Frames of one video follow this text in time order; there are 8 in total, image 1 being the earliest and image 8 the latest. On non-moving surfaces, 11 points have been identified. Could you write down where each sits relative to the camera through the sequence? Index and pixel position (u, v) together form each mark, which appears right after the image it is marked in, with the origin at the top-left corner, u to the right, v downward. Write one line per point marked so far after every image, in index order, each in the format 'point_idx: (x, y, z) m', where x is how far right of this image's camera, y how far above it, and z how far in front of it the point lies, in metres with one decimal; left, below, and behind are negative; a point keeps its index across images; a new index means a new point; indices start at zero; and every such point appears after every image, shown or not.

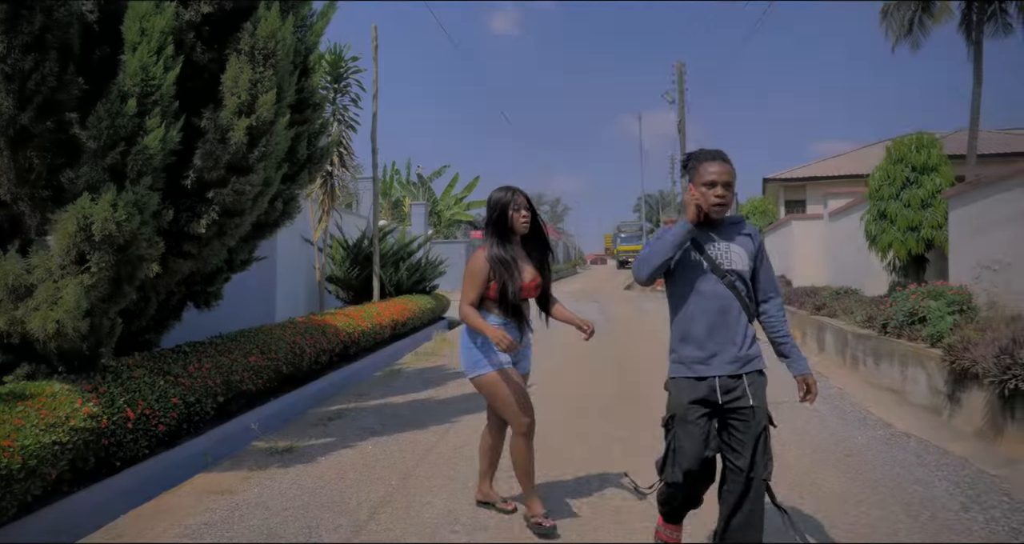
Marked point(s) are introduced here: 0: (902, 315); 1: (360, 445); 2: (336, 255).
0: (+4.9, -0.5, +8.3) m
1: (-1.1, -1.2, +4.7) m
2: (-3.1, +0.3, +11.7) m
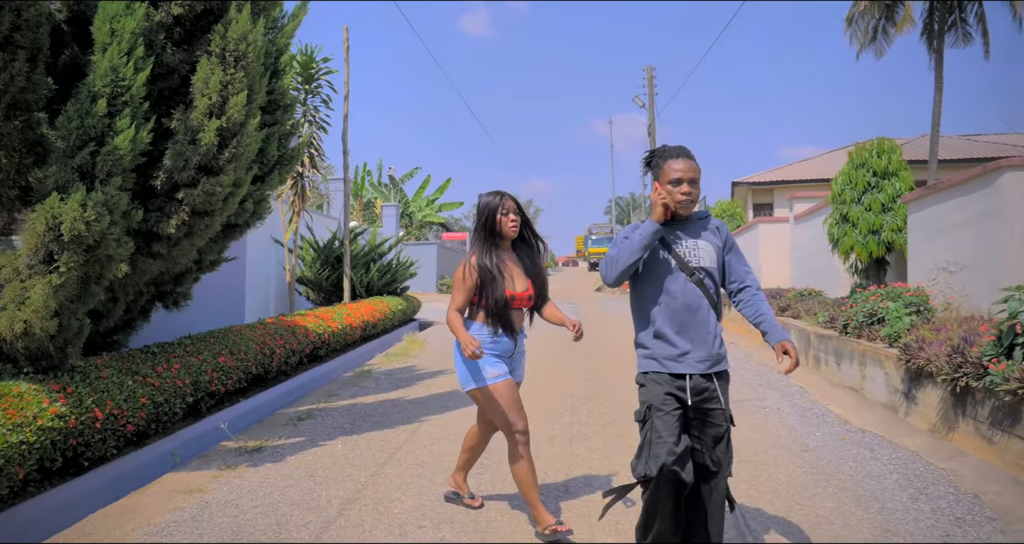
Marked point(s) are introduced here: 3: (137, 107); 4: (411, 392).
0: (+4.5, -0.6, +8.5) m
1: (-1.3, -1.2, +4.7) m
2: (-3.6, +0.3, +11.6) m
3: (-2.2, +1.0, +3.9) m
4: (-1.0, -1.2, +6.5) m
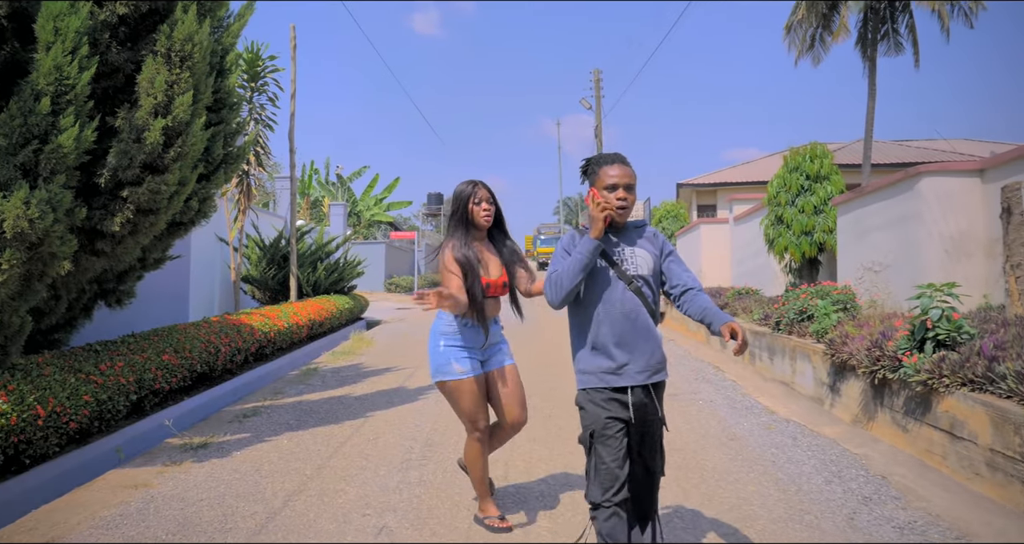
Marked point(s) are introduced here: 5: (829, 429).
0: (+3.9, -0.6, +9.0) m
1: (-1.7, -1.2, +4.8) m
2: (-4.5, +0.3, +11.5) m
3: (-2.5, +1.0, +3.9) m
4: (-1.6, -1.2, +6.6) m
5: (+3.0, -1.5, +6.1) m
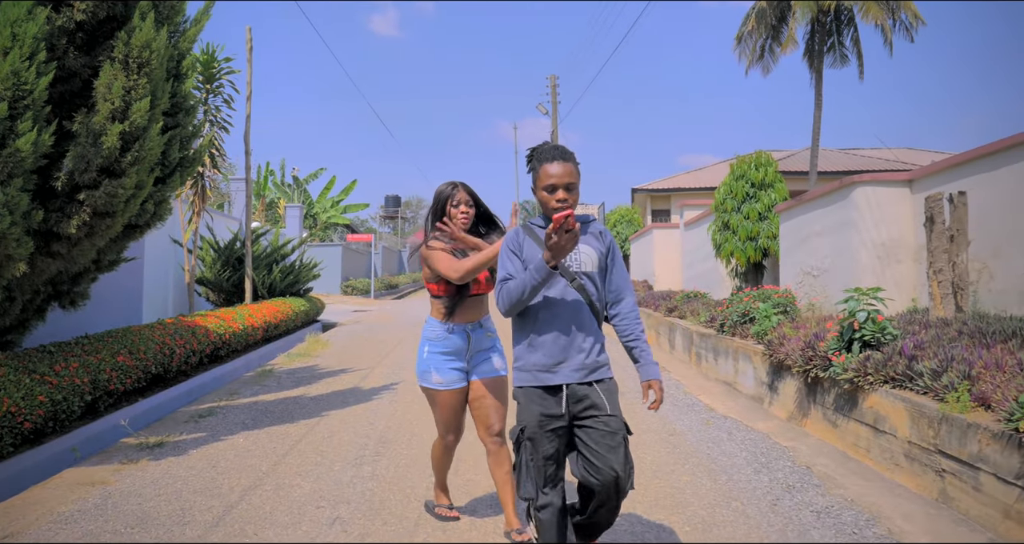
0: (+3.2, -0.6, +9.5) m
1: (-2.1, -1.2, +4.9) m
2: (-5.3, +0.3, +11.4) m
3: (-2.8, +1.0, +3.9) m
4: (-2.1, -1.2, +6.7) m
5: (+2.5, -1.5, +6.5) m
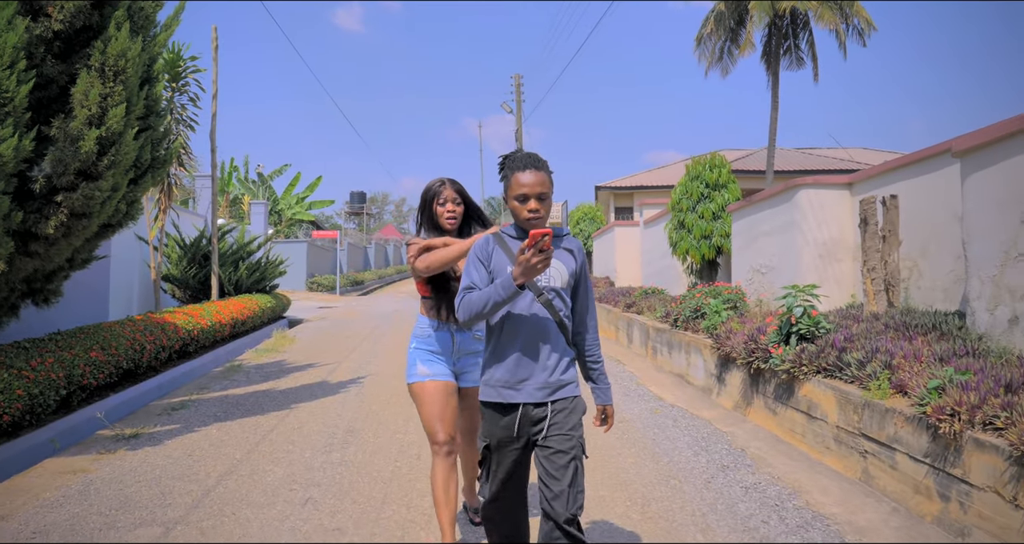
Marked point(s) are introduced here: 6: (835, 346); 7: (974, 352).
0: (+2.7, -0.6, +10.0) m
1: (-2.4, -1.2, +5.1) m
2: (-5.9, +0.3, +11.5) m
3: (-3.1, +1.0, +4.1) m
4: (-2.5, -1.2, +7.0) m
5: (+2.1, -1.5, +7.0) m
6: (+2.9, -0.7, +5.8) m
7: (+3.5, -0.6, +5.1) m
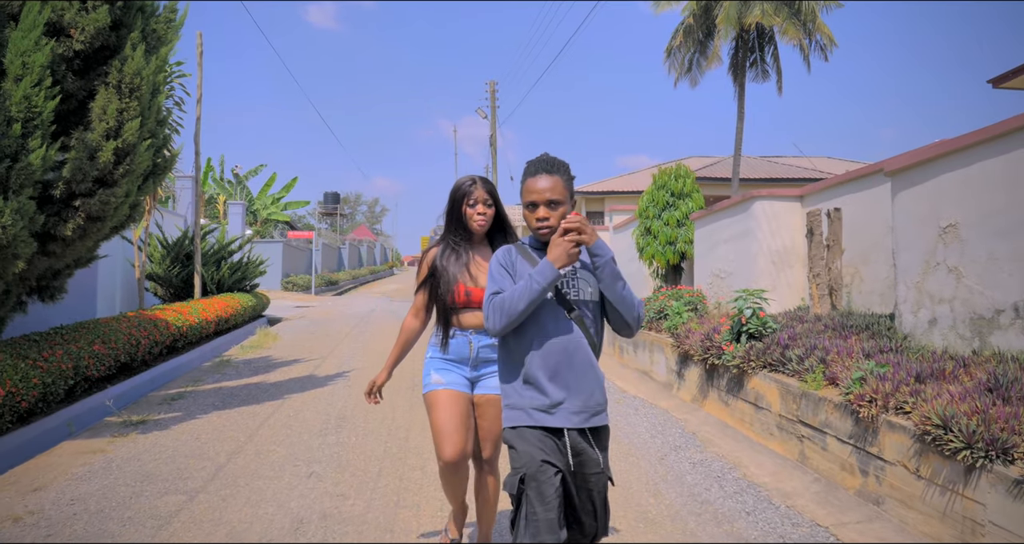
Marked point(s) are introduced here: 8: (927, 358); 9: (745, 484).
0: (+2.3, -0.6, +10.6) m
1: (-2.6, -1.2, +5.5) m
2: (-6.4, +0.4, +11.8) m
3: (-3.2, +1.0, +4.5) m
4: (-2.7, -1.2, +7.4) m
5: (+1.8, -1.5, +7.6) m
6: (+2.6, -0.7, +6.5) m
7: (+3.4, -0.7, +5.8) m
8: (+3.3, -0.7, +5.2) m
9: (+1.5, -1.3, +4.2) m
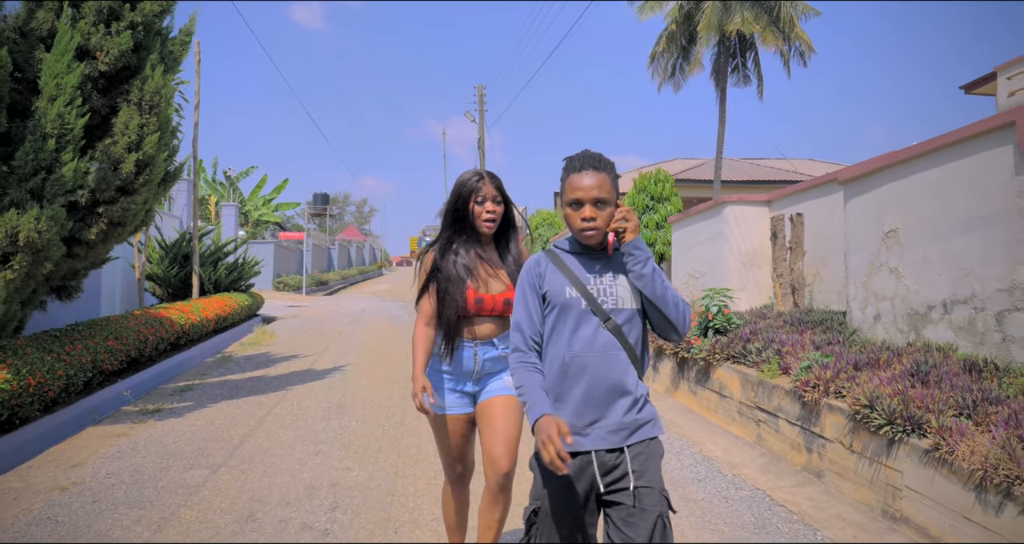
0: (+2.0, -0.6, +11.2) m
1: (-2.7, -1.2, +6.0) m
2: (-6.7, +0.3, +12.2) m
3: (-3.3, +1.0, +5.0) m
4: (-2.9, -1.2, +7.9) m
5: (+1.6, -1.5, +8.2) m
6: (+2.5, -0.7, +7.1) m
7: (+3.2, -0.7, +6.4) m
8: (+3.1, -0.7, +5.8) m
9: (+1.4, -1.3, +4.7) m
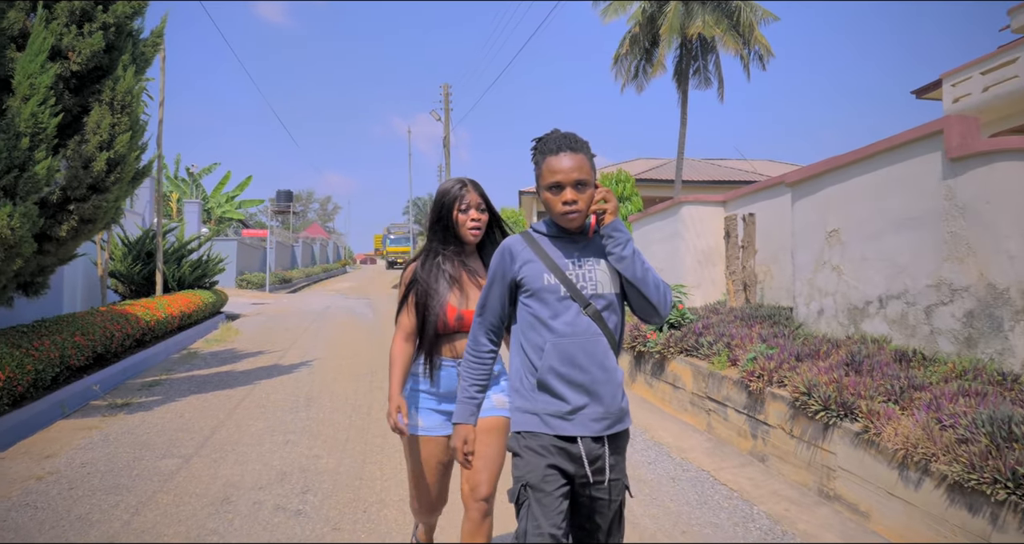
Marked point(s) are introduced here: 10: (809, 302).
0: (+1.4, -0.6, +11.6) m
1: (-3.1, -1.2, +6.2) m
2: (-7.3, +0.4, +12.1) m
3: (-3.6, +1.0, +5.1) m
4: (-3.3, -1.2, +8.0) m
5: (+1.2, -1.5, +8.5) m
6: (+2.1, -0.7, +7.5) m
7: (+2.8, -0.6, +6.8) m
8: (+2.8, -0.7, +6.2) m
9: (+1.1, -1.3, +5.1) m
10: (+3.2, -0.3, +7.2) m
